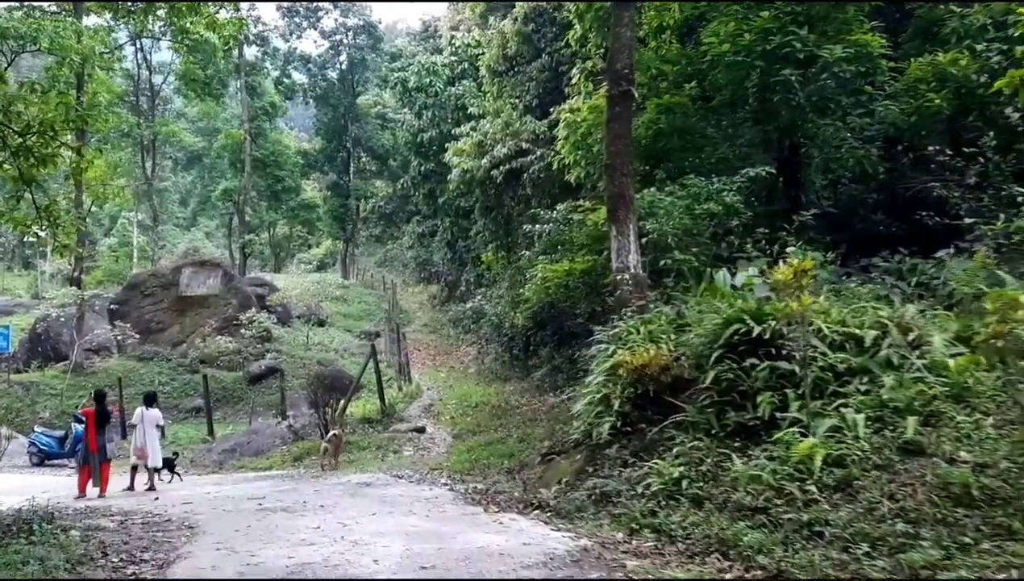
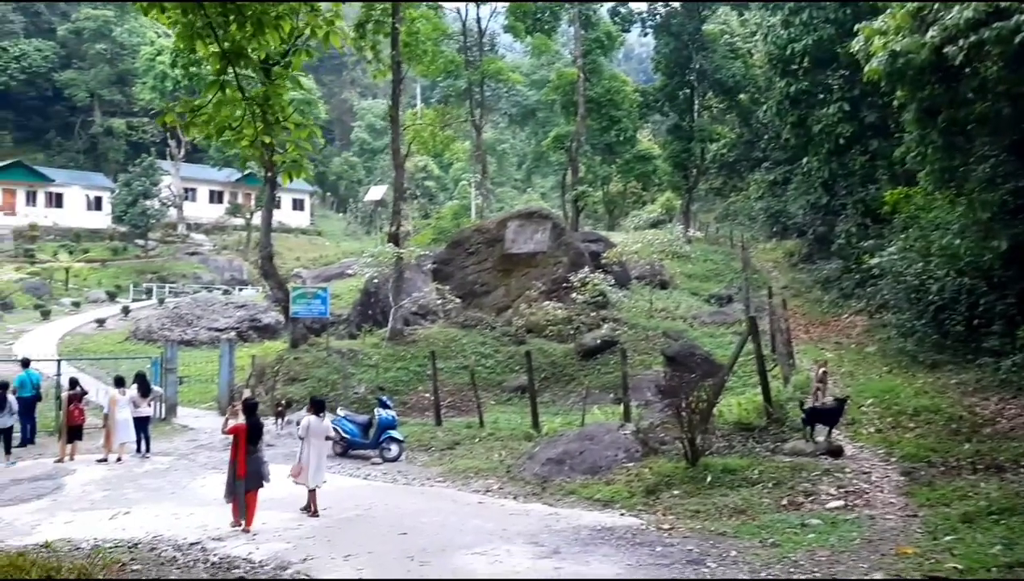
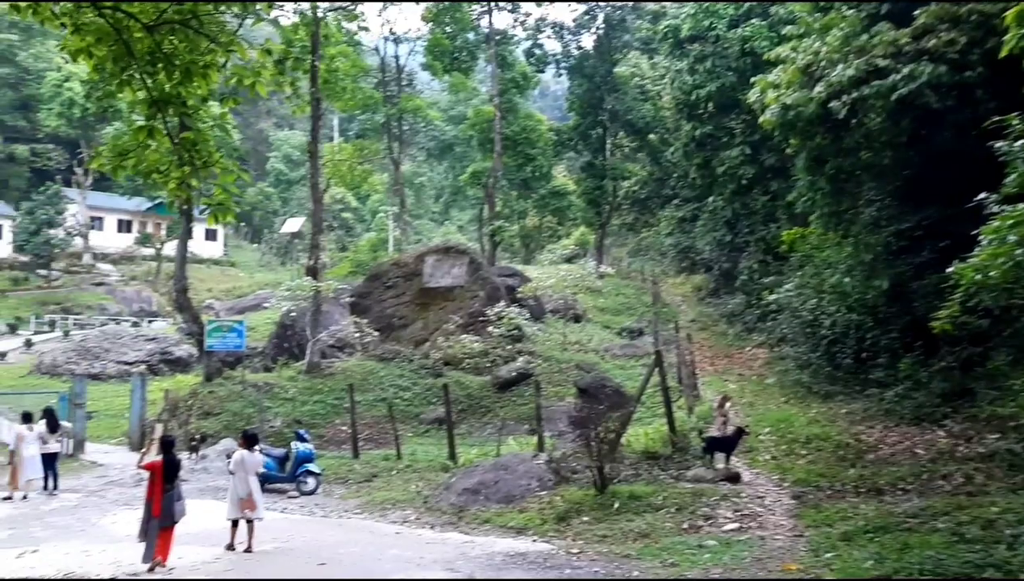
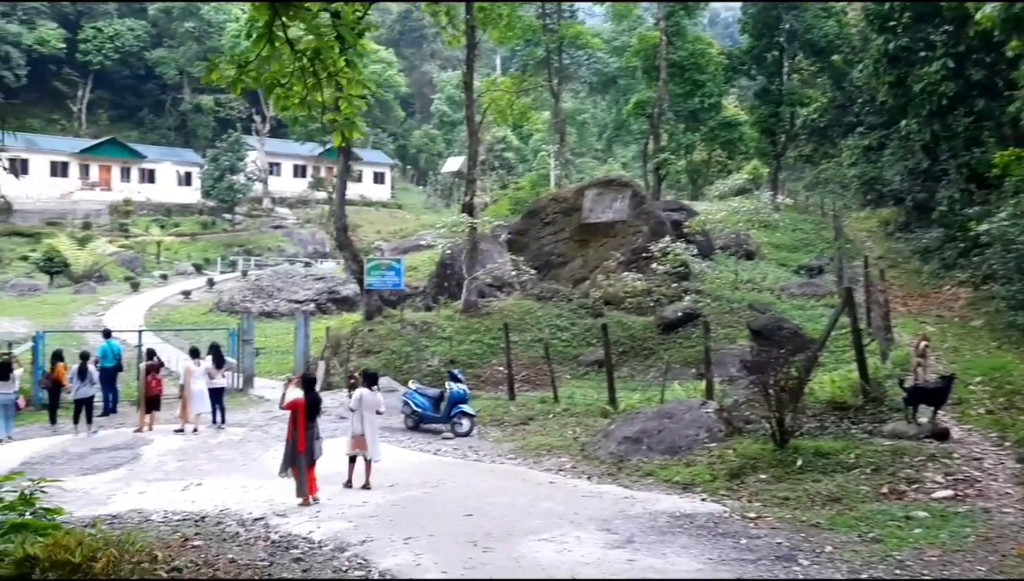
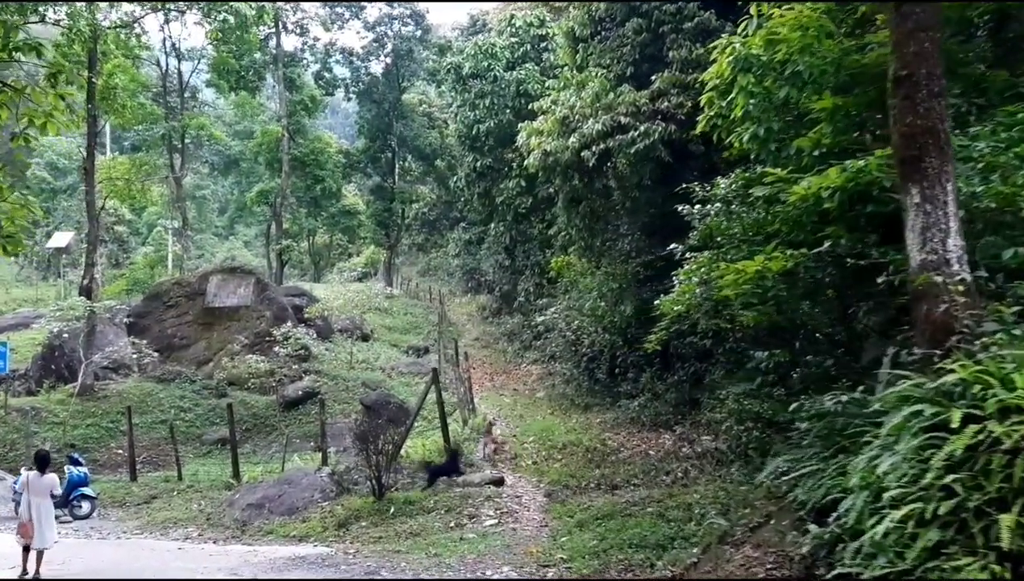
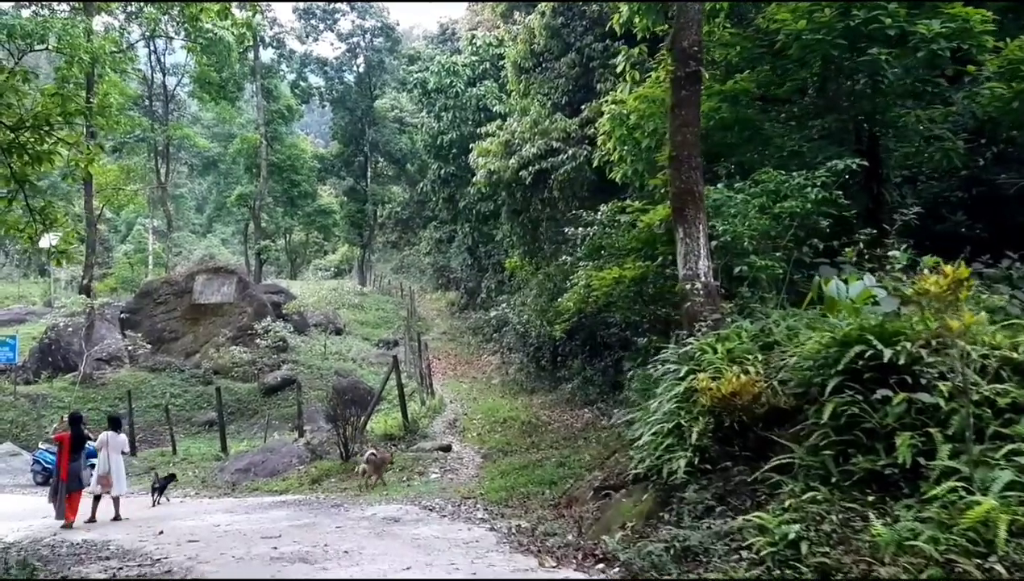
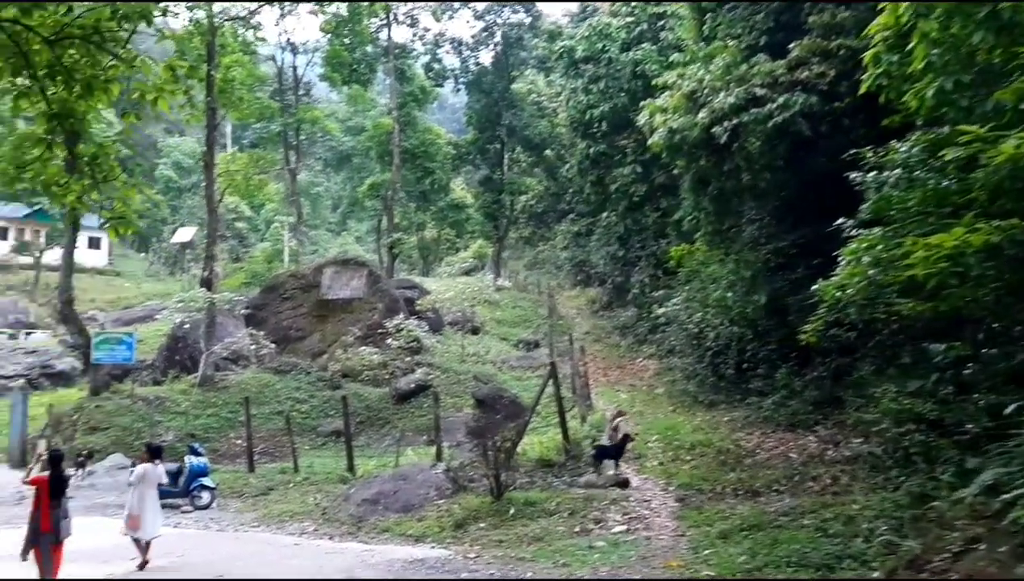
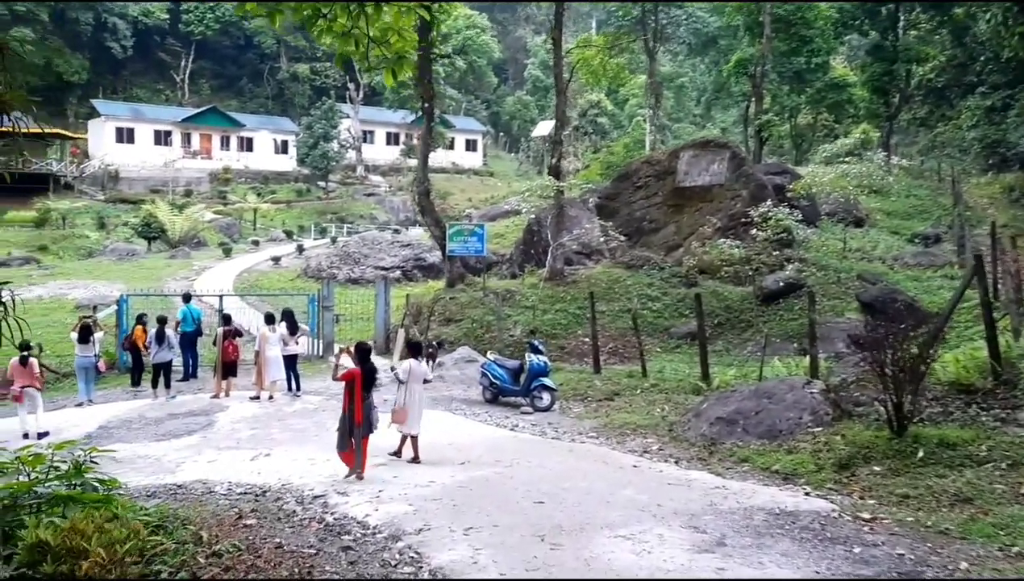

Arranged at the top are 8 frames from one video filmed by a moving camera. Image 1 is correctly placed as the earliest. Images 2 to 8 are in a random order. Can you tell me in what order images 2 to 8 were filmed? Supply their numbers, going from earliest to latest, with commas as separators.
6, 5, 7, 3, 2, 4, 8
